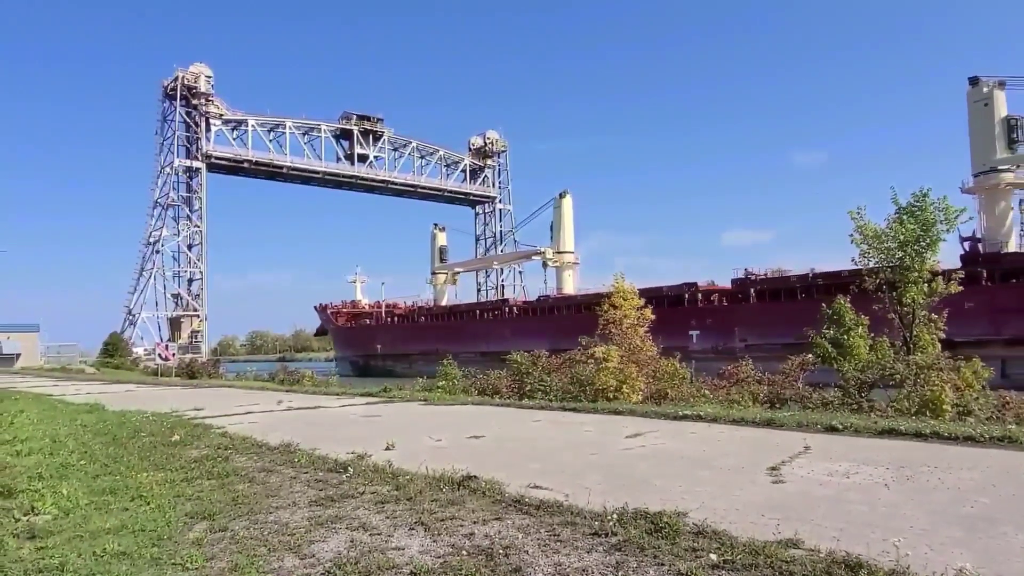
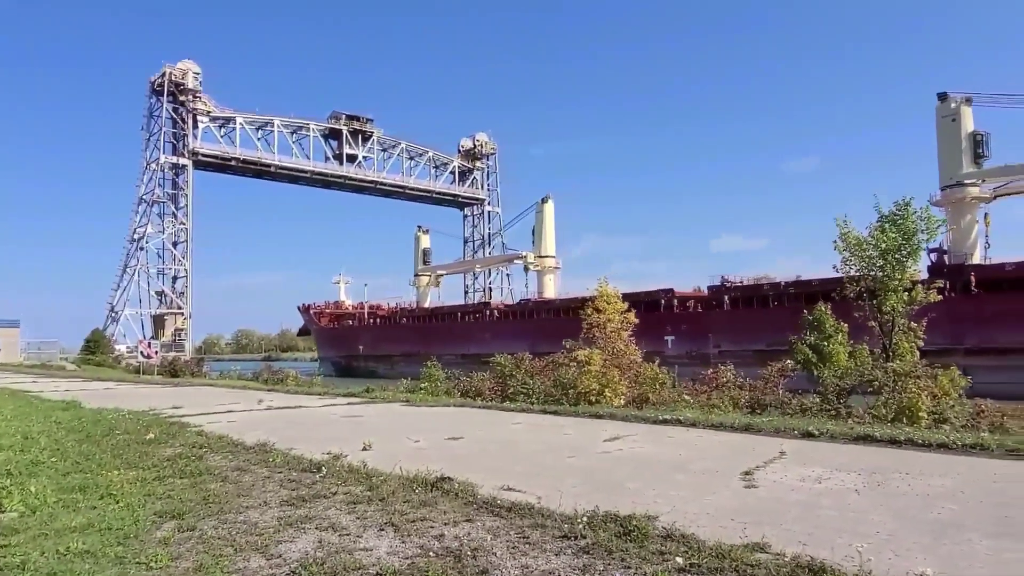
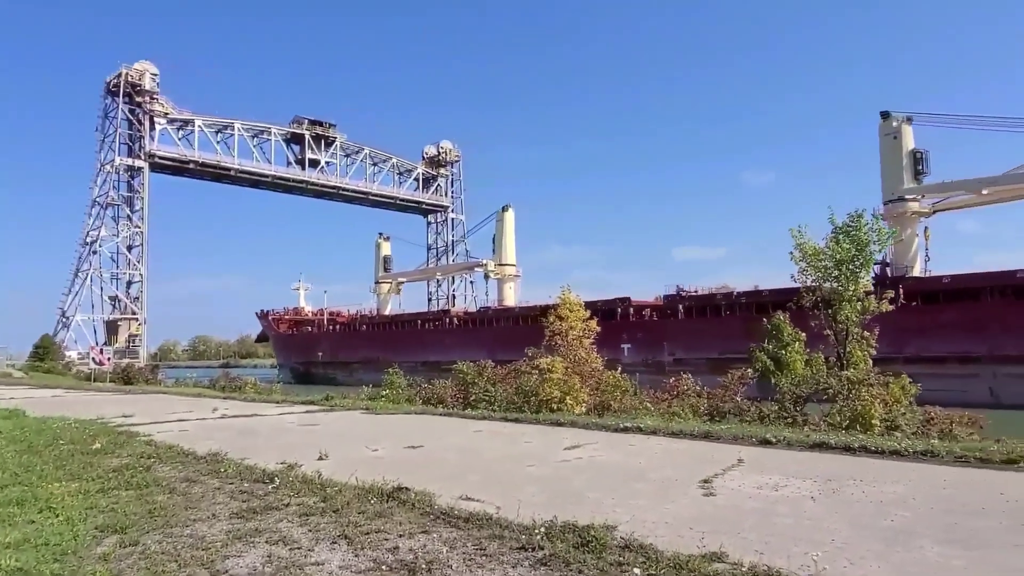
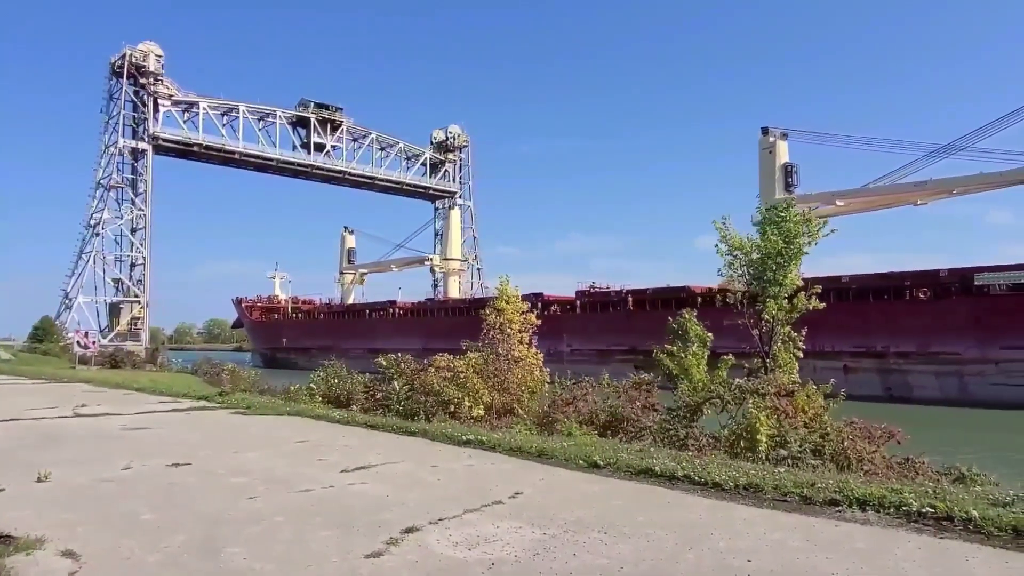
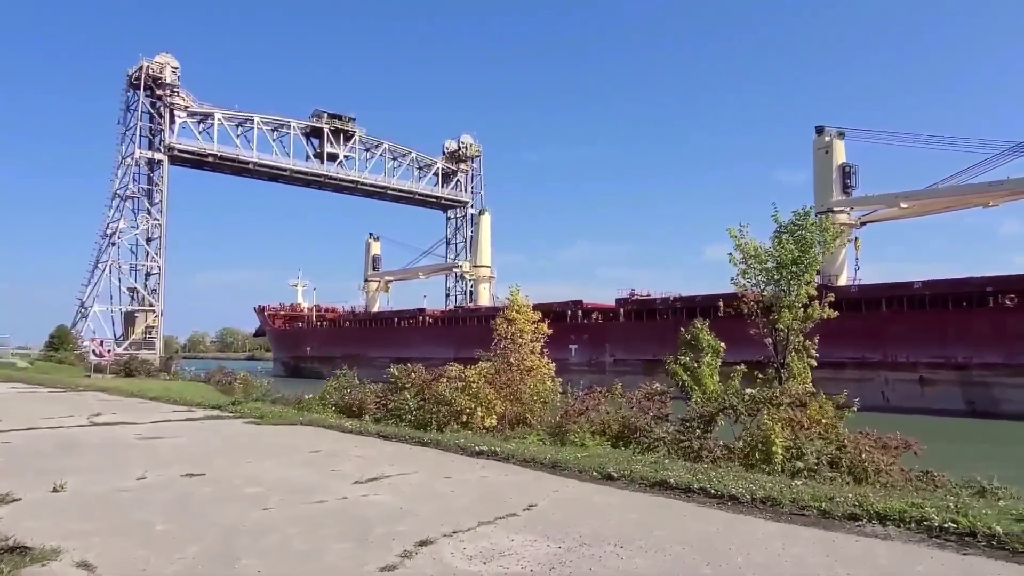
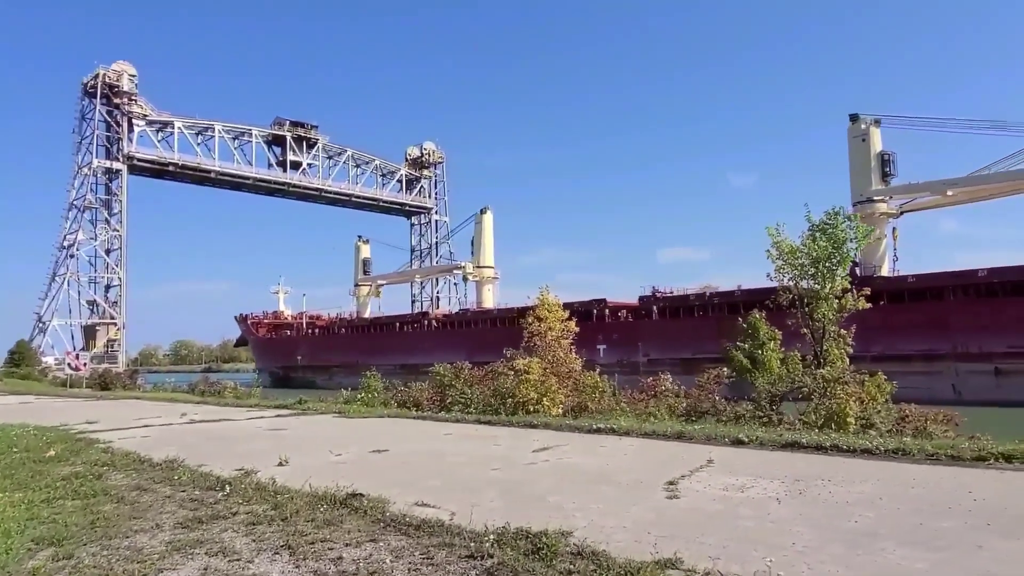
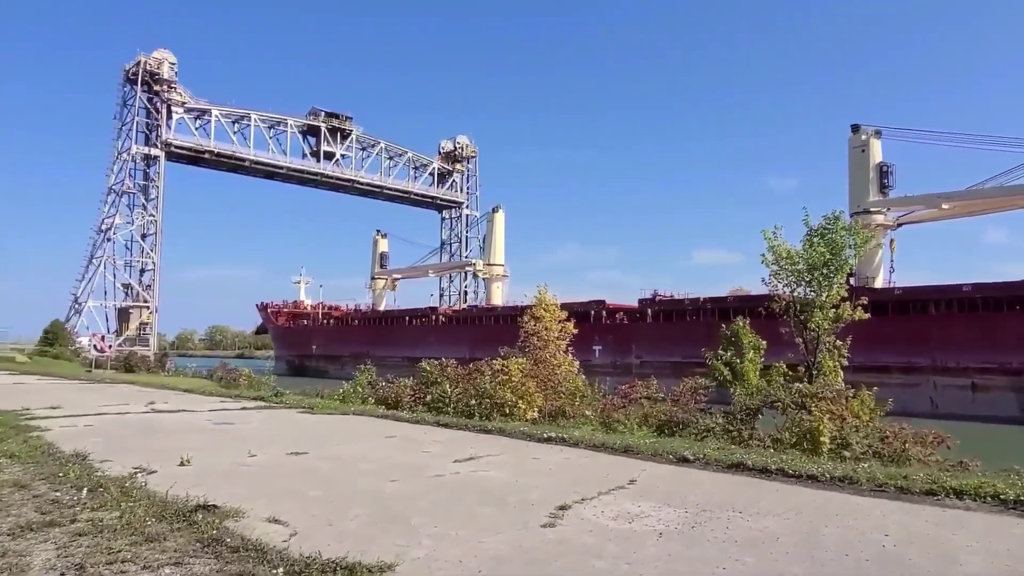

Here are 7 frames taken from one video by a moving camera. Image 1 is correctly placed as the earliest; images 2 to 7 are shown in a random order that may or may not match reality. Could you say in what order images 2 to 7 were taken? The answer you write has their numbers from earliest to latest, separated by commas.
2, 3, 6, 7, 5, 4
